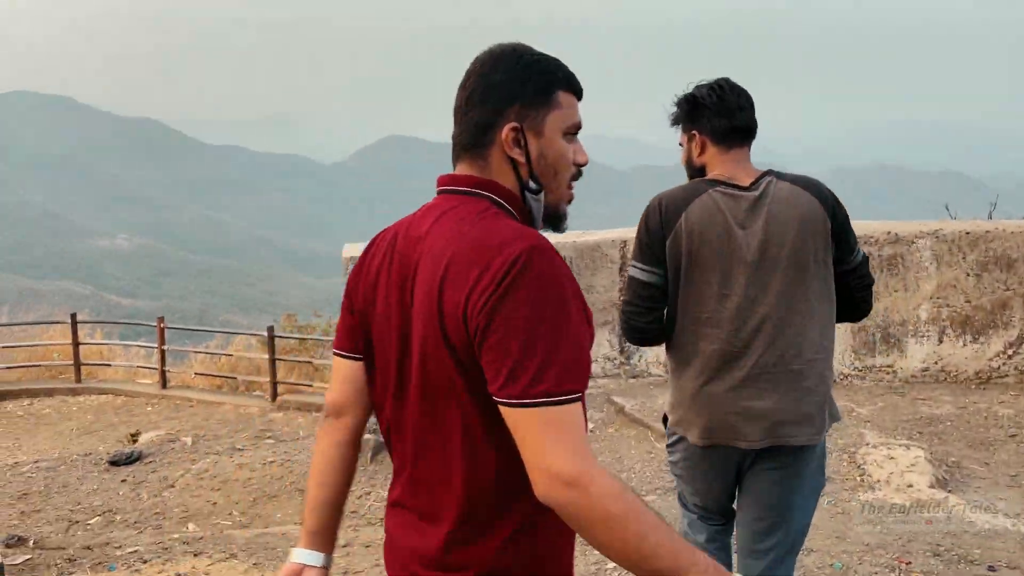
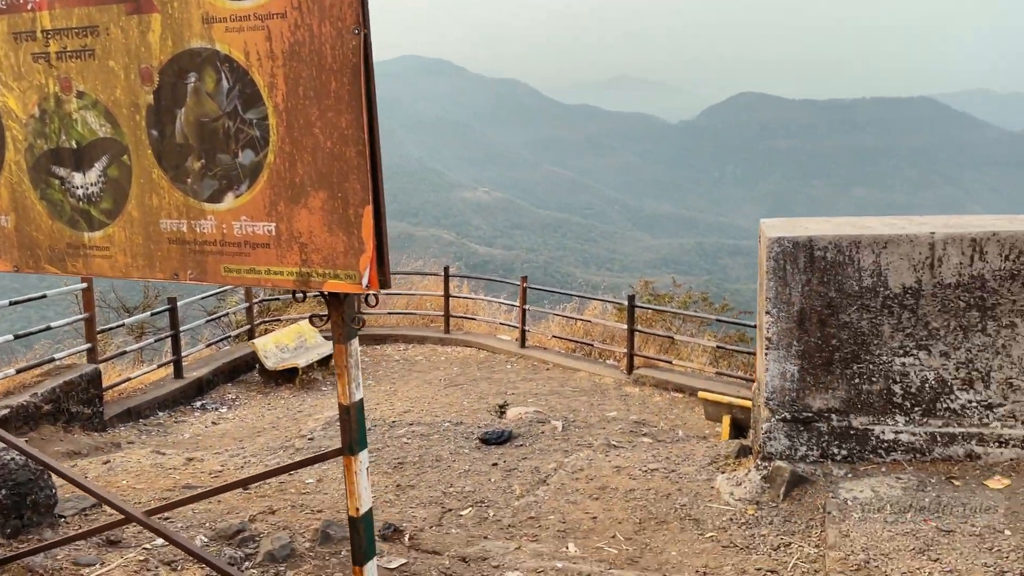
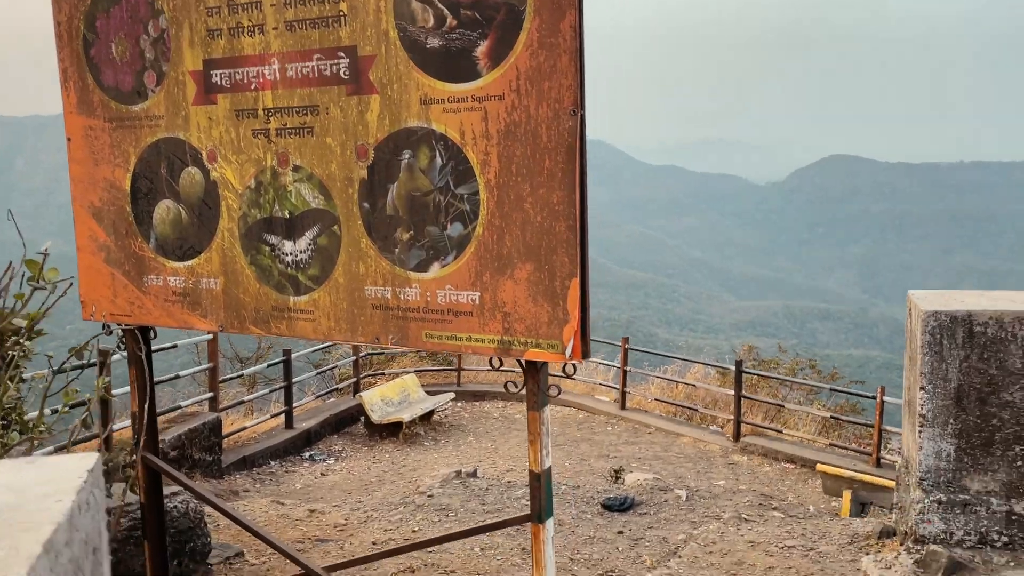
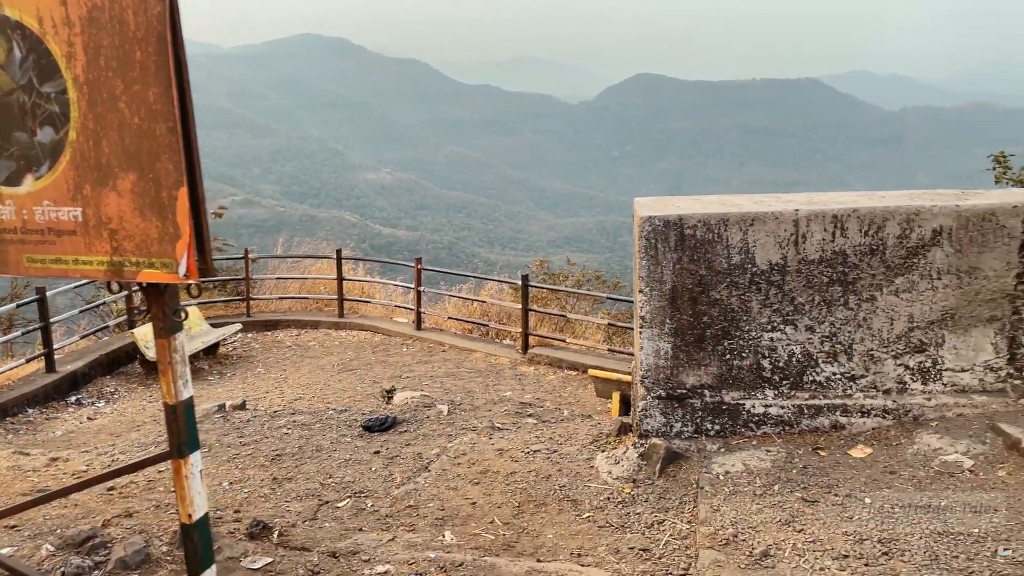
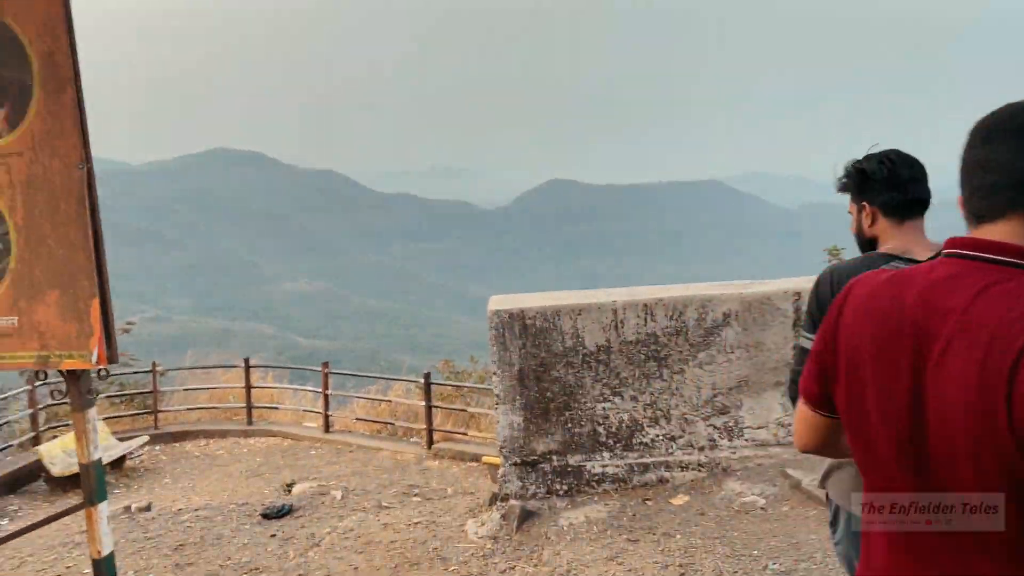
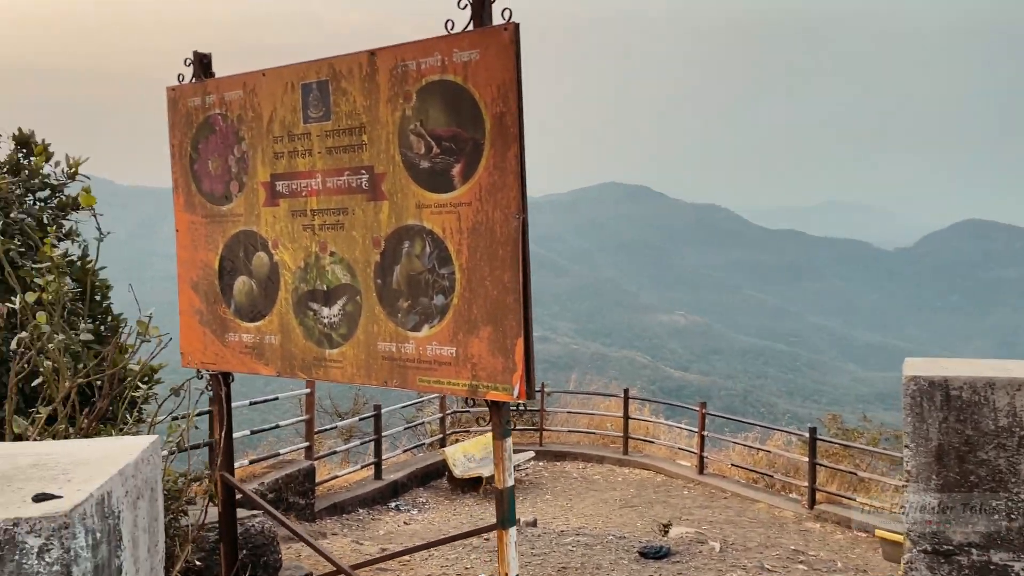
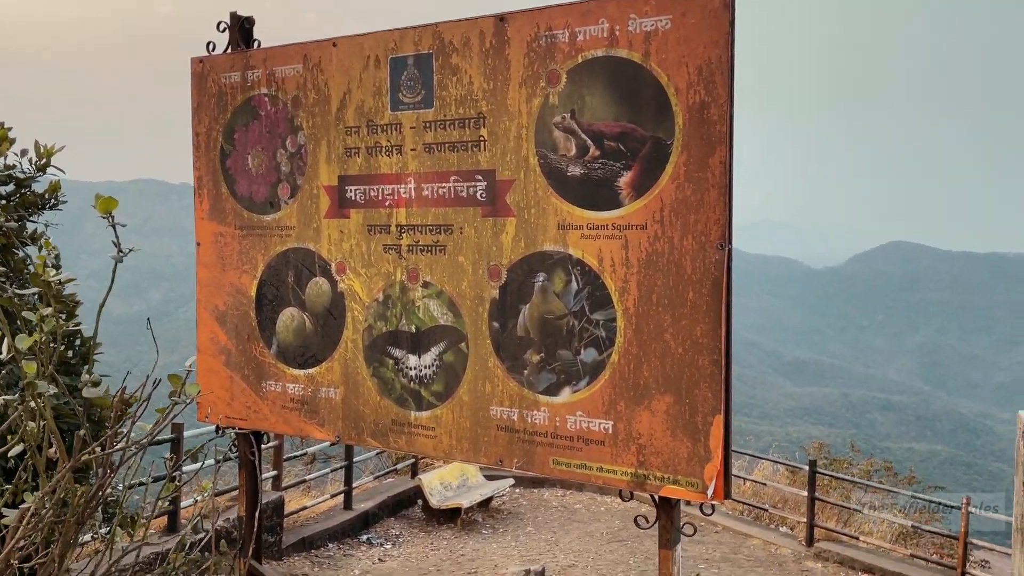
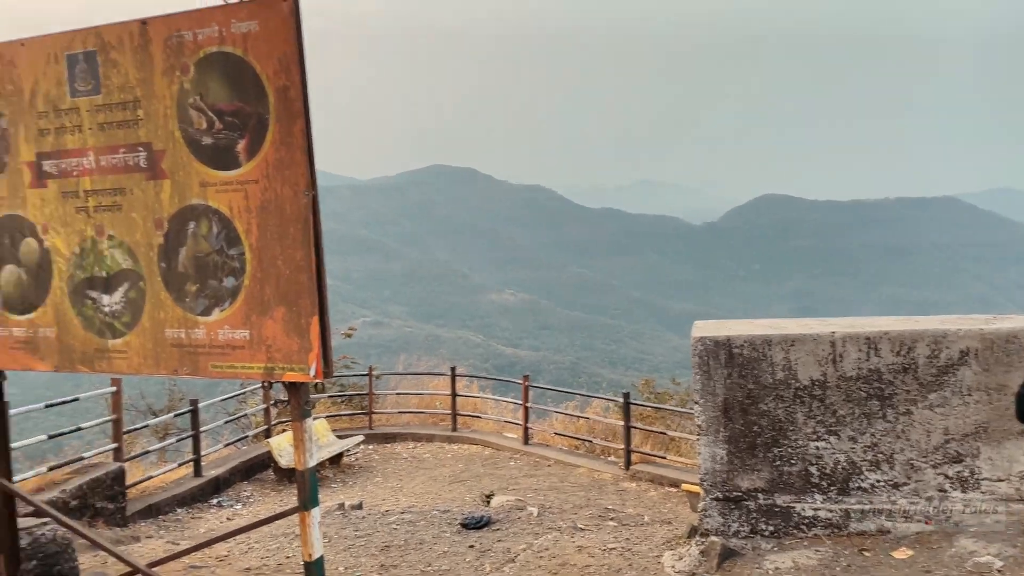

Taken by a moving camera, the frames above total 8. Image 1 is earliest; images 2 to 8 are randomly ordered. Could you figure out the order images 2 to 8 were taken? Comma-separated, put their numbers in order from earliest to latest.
5, 8, 6, 7, 3, 2, 4
